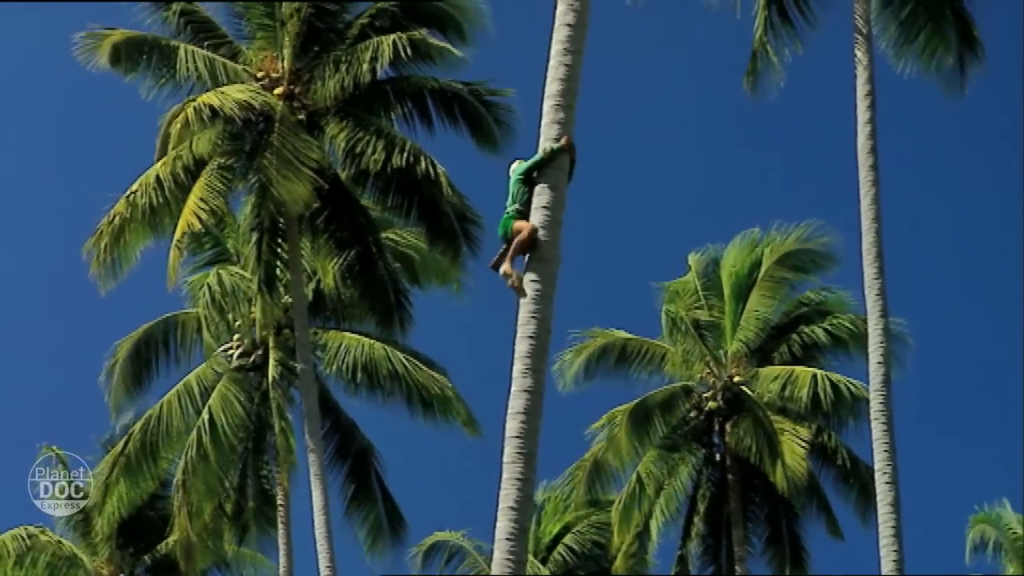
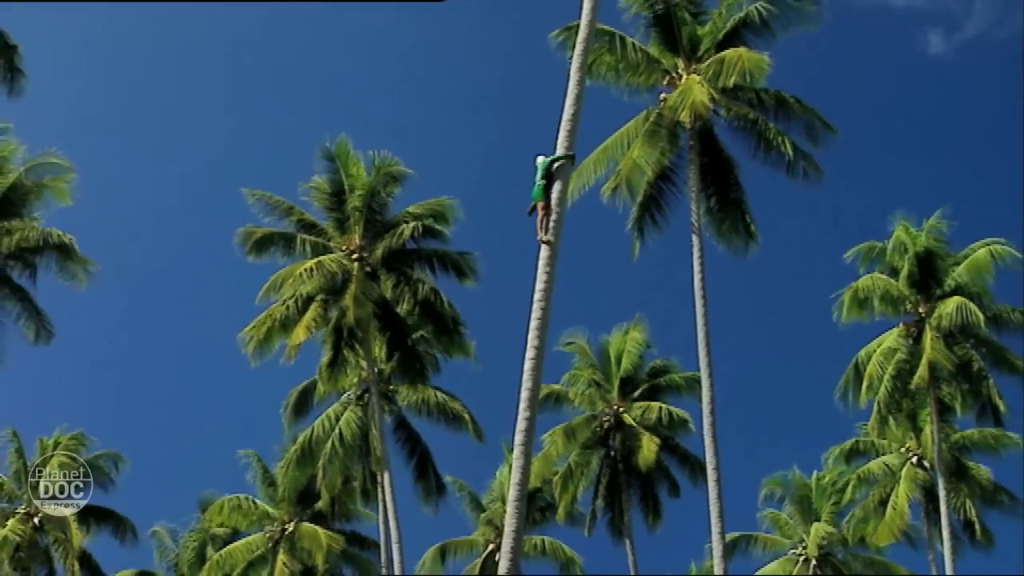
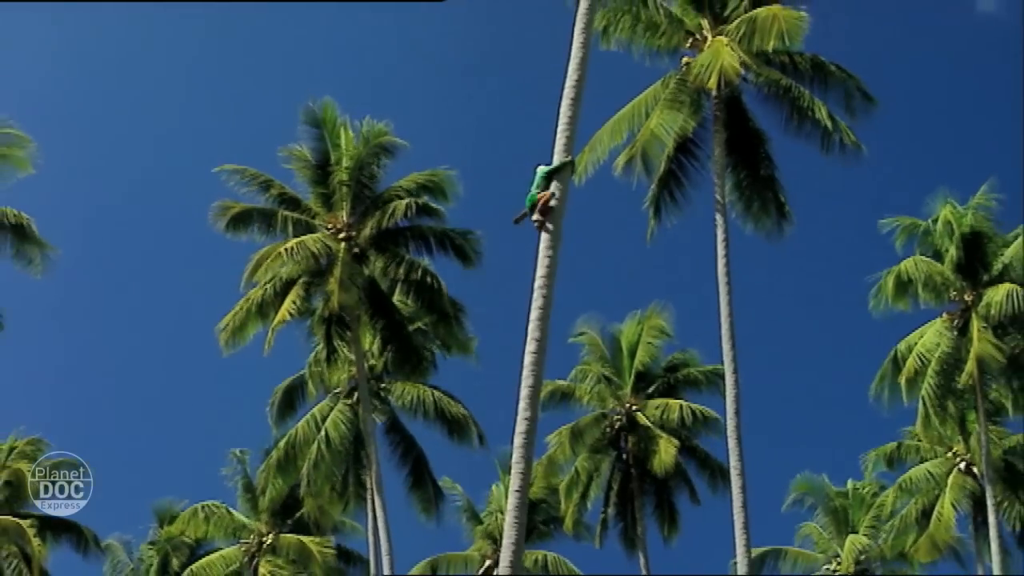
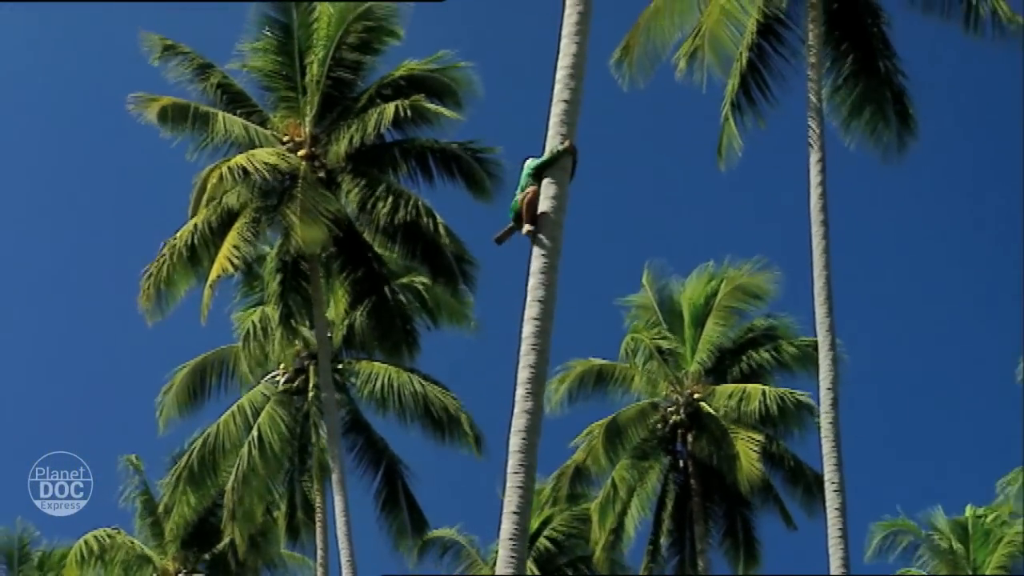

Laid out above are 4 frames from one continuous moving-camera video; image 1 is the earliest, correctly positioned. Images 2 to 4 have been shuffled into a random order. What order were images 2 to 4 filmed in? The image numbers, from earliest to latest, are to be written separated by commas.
4, 3, 2
